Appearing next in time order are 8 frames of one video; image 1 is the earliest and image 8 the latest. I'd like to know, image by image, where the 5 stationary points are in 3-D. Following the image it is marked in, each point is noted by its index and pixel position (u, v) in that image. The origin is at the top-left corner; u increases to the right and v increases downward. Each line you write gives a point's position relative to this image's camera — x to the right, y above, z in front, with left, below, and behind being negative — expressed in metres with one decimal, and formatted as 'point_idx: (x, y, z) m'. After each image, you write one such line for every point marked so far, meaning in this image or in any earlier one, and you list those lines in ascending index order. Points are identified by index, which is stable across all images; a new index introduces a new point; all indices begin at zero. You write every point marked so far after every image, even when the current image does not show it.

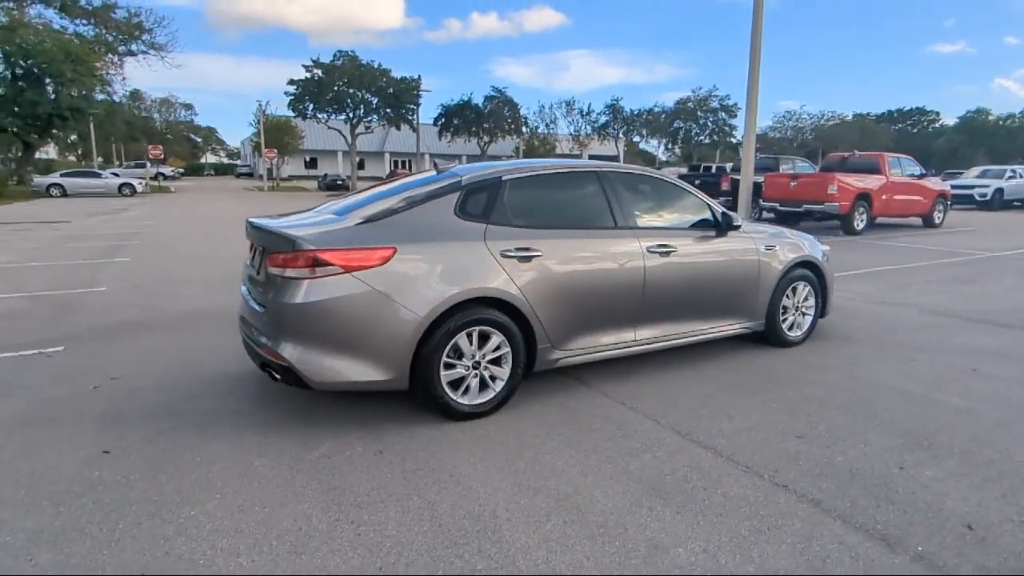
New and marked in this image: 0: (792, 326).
0: (+2.8, -0.4, +6.0) m
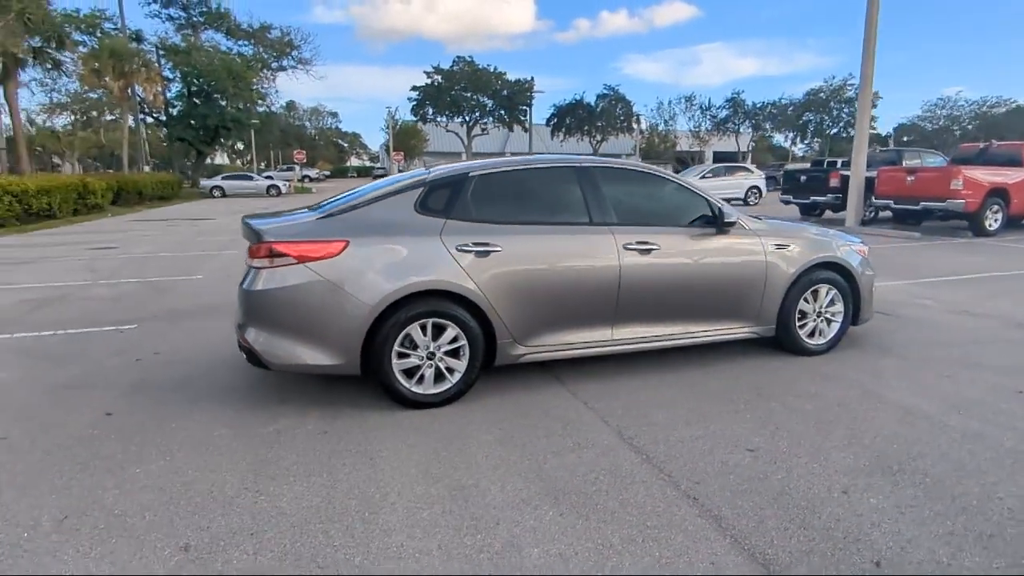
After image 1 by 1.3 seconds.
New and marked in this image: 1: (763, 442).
0: (+2.7, -0.4, +5.4) m
1: (+1.6, -1.0, +3.8) m
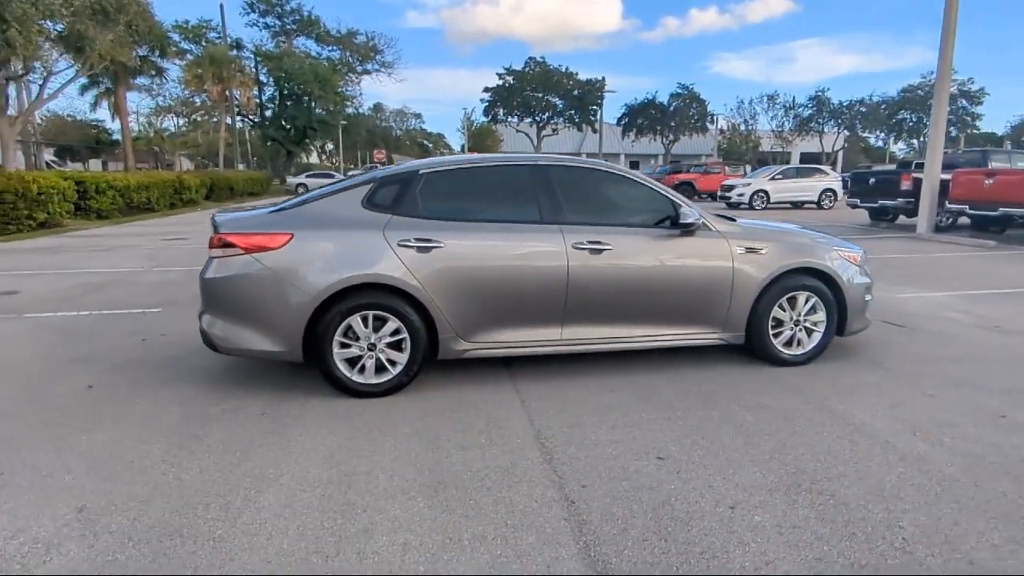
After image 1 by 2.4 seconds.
0: (+2.4, -0.5, +5.1) m
1: (+1.0, -1.0, +3.6) m
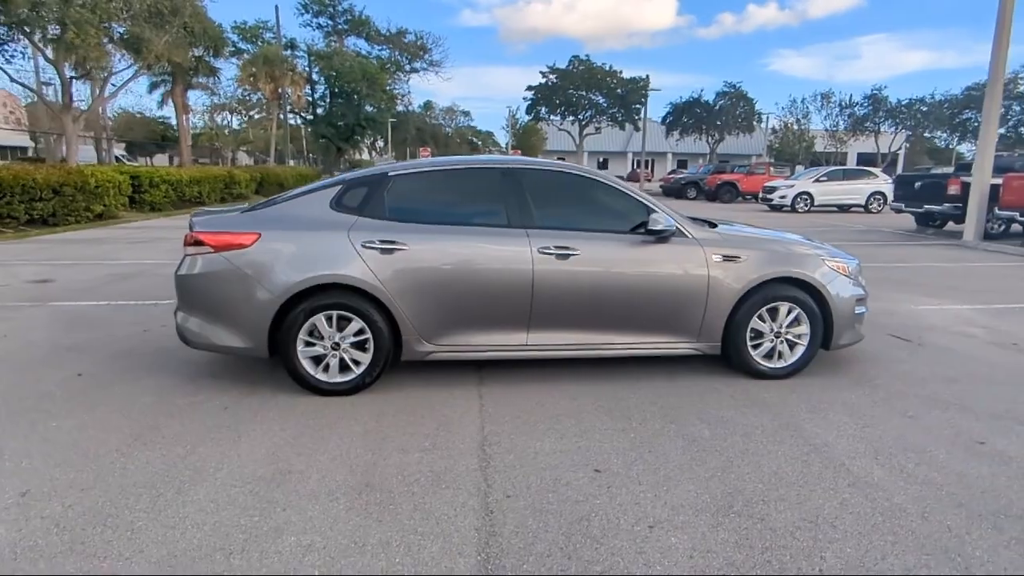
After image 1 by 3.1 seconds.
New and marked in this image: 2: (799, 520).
0: (+2.1, -0.5, +4.9) m
1: (+0.6, -1.0, +3.5) m
2: (+1.4, -1.1, +2.9) m
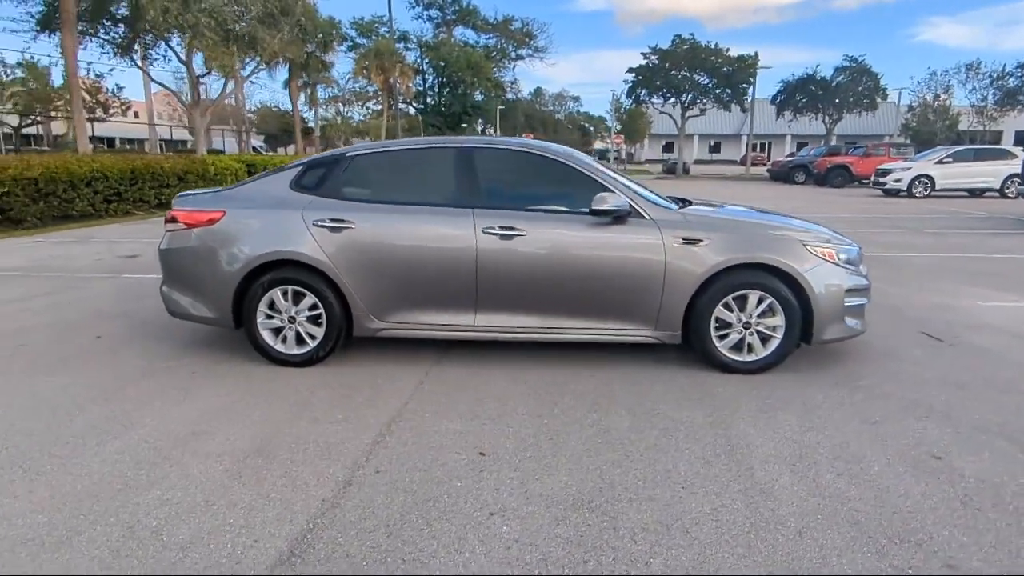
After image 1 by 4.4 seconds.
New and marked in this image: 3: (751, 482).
0: (+1.7, -0.4, +4.5) m
1: (0.0, -0.9, +3.4) m
2: (+0.6, -1.0, +2.7) m
3: (+1.2, -1.0, +3.0) m
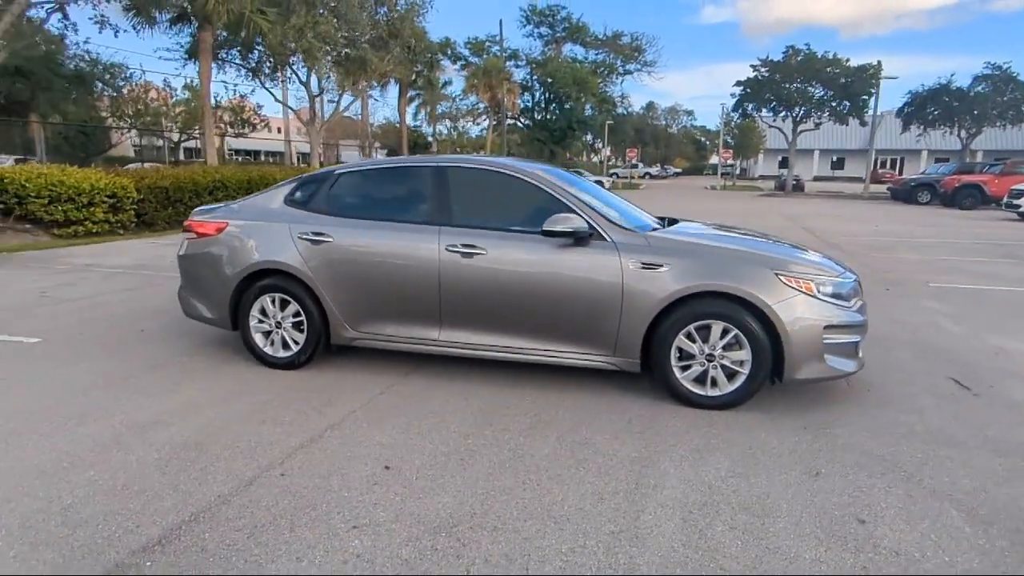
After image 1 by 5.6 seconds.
0: (+1.3, -0.6, +4.2) m
1: (-0.5, -1.0, +3.4) m
2: (-0.1, -1.2, +2.6) m
3: (+0.6, -1.1, +2.8) m
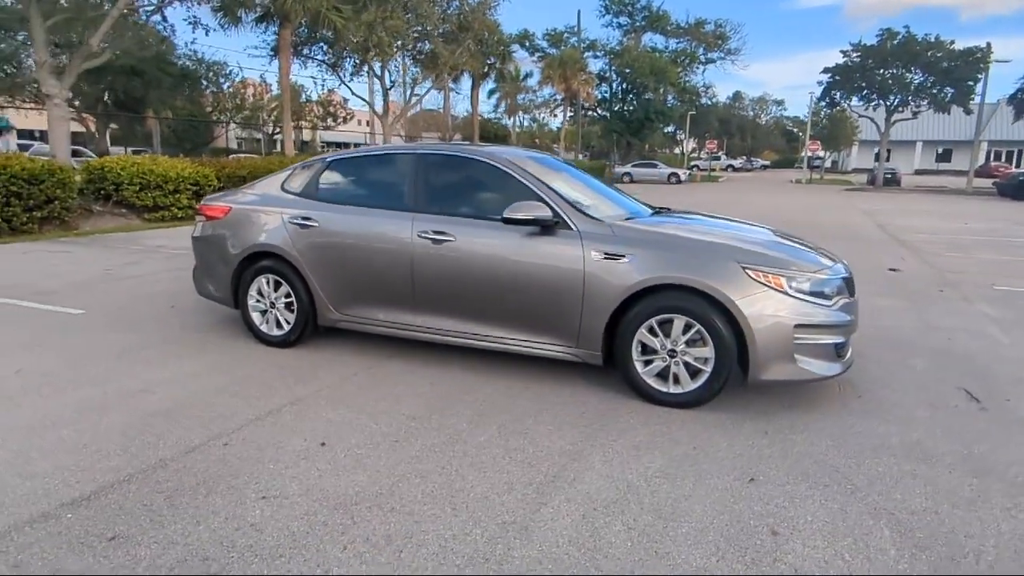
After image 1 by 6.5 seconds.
0: (+1.0, -0.6, +4.0) m
1: (-0.9, -0.9, +3.5) m
2: (-0.6, -1.1, +2.6) m
3: (+0.1, -1.1, +2.8) m
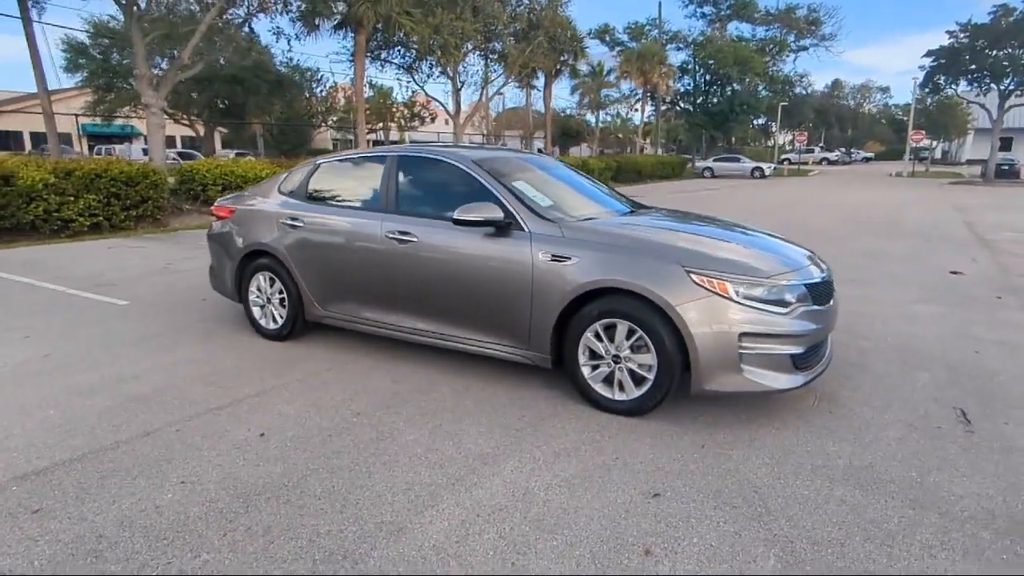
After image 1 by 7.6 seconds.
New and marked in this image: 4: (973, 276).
0: (+0.7, -0.6, +3.9) m
1: (-1.4, -0.9, +3.7) m
2: (-1.1, -1.1, +2.7) m
3: (-0.5, -1.1, +2.8) m
4: (+6.3, +0.2, +8.2) m
